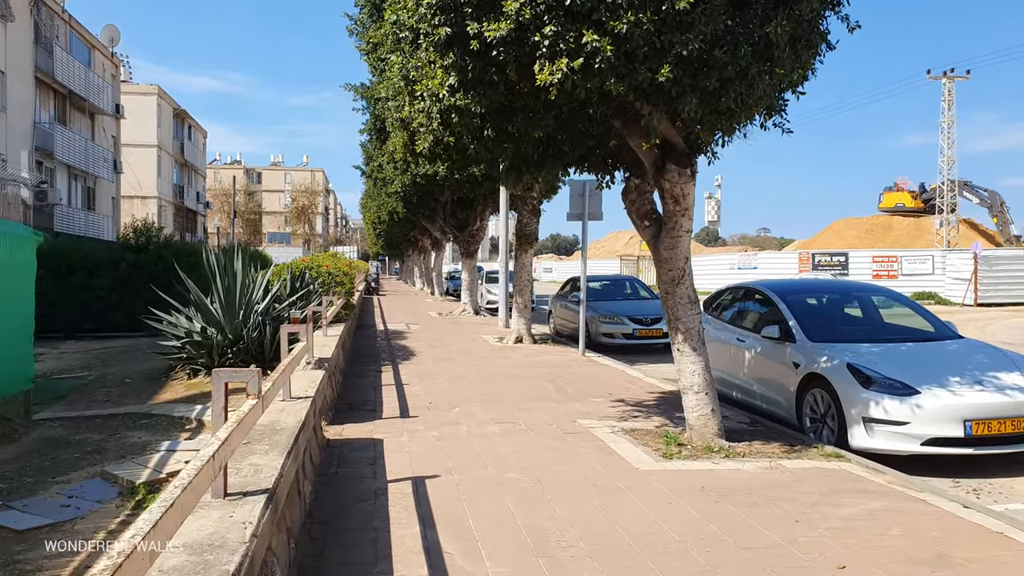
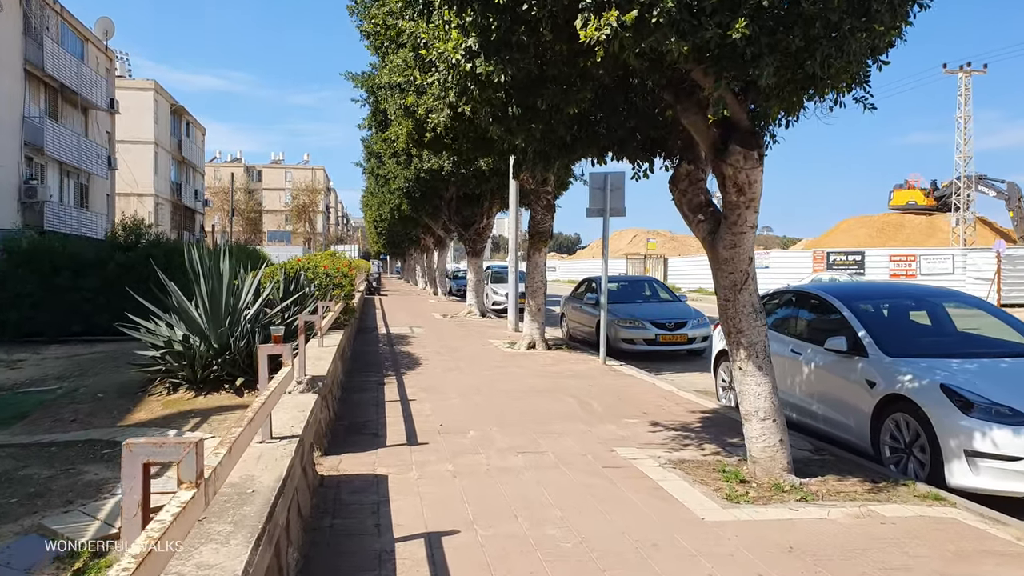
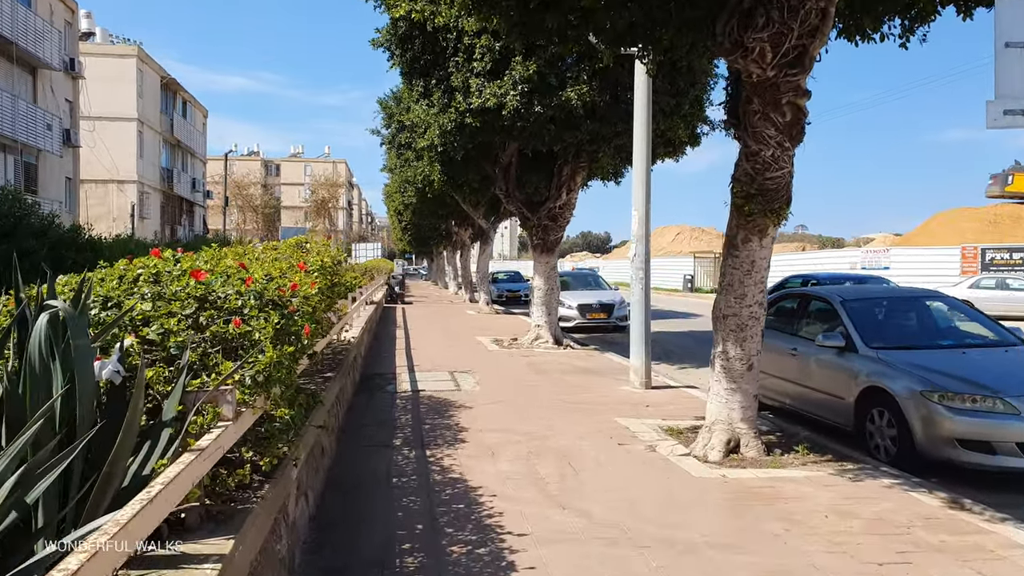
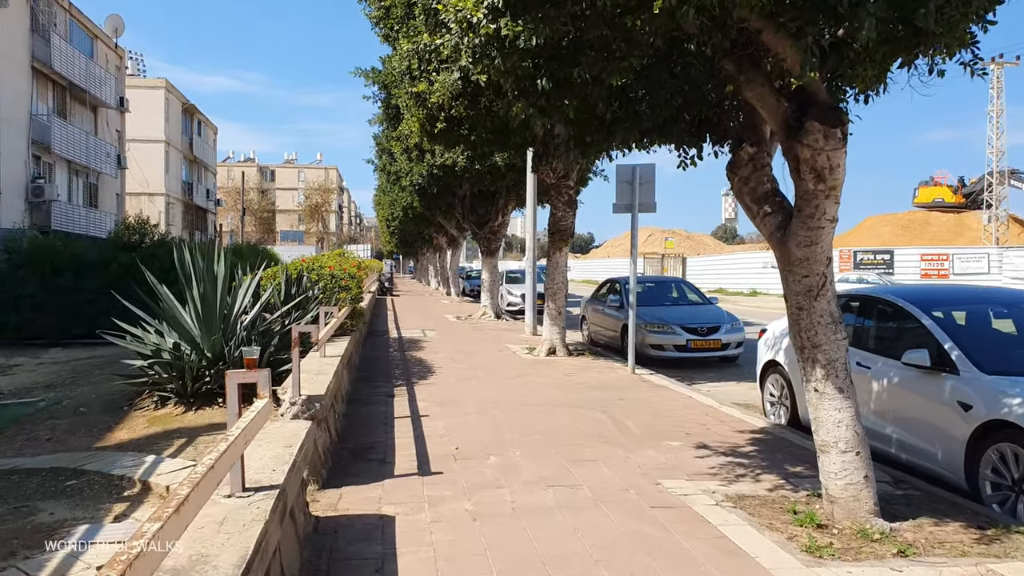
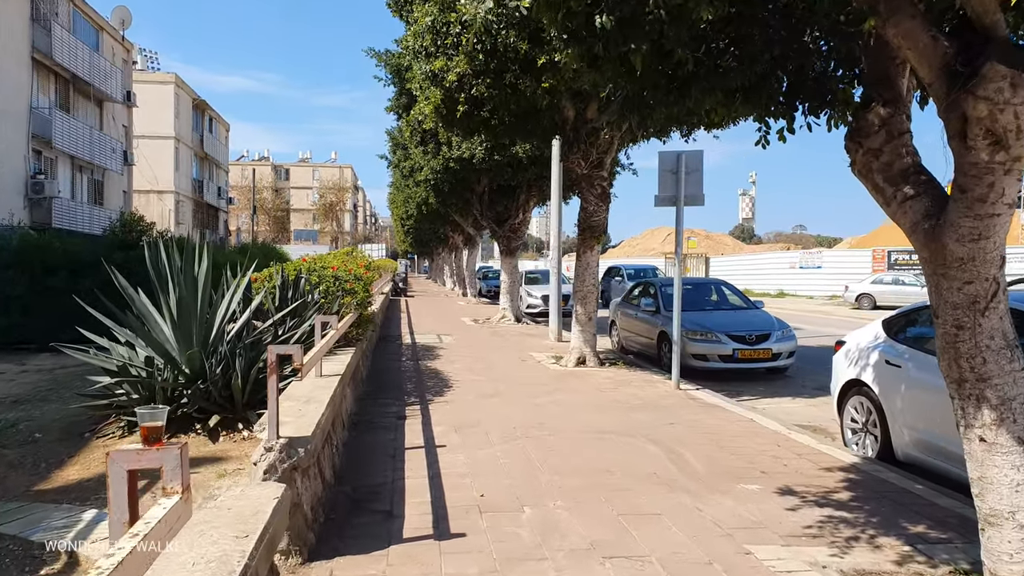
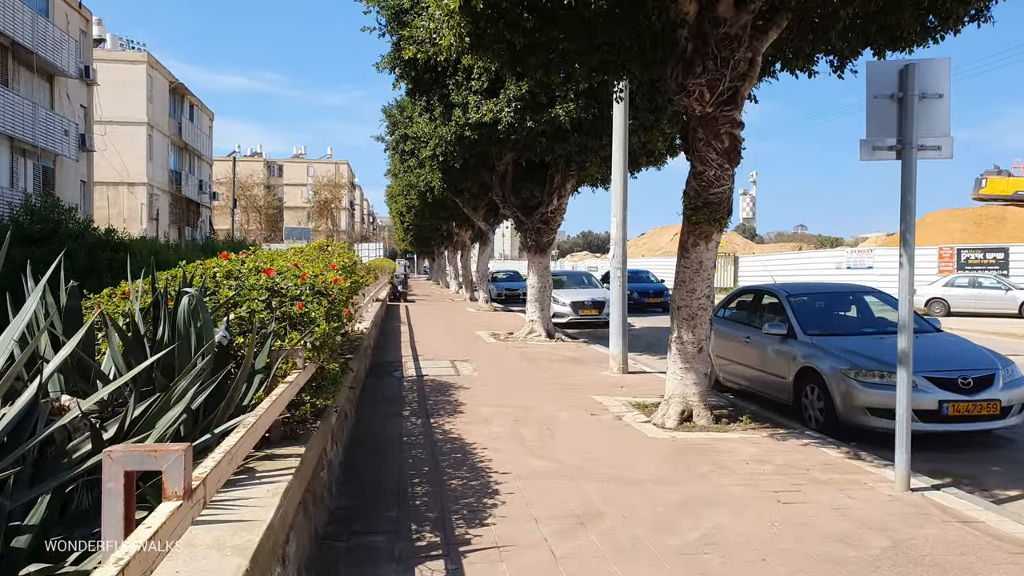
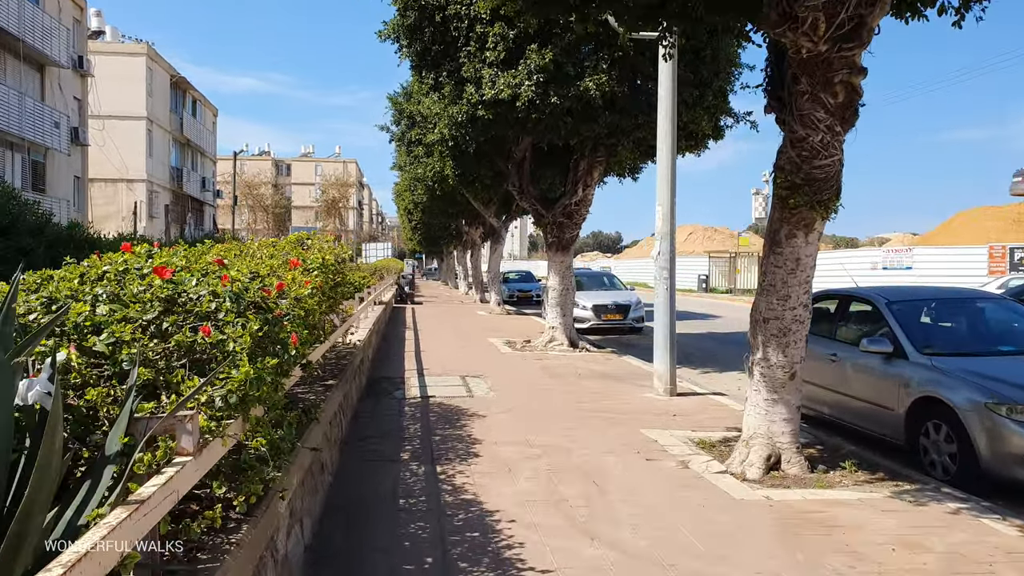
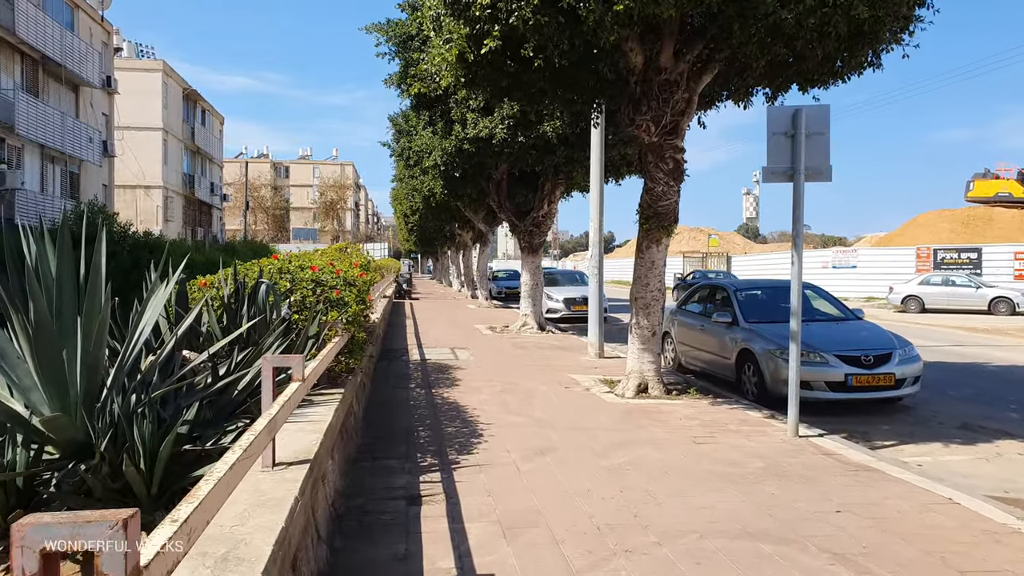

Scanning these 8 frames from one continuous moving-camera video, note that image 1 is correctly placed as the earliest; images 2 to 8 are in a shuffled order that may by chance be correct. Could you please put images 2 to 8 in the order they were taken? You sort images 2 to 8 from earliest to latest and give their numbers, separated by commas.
2, 4, 5, 8, 6, 3, 7
